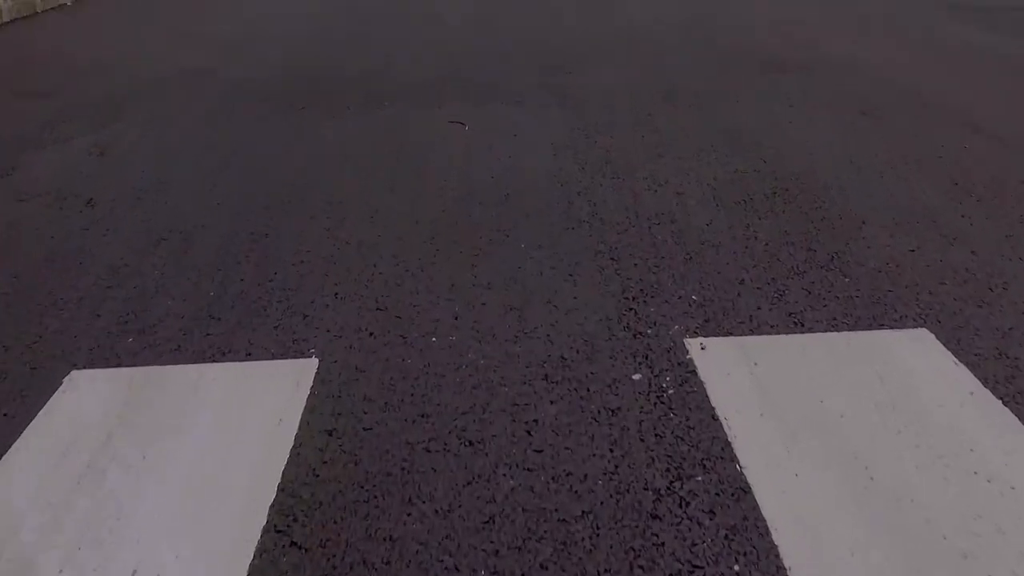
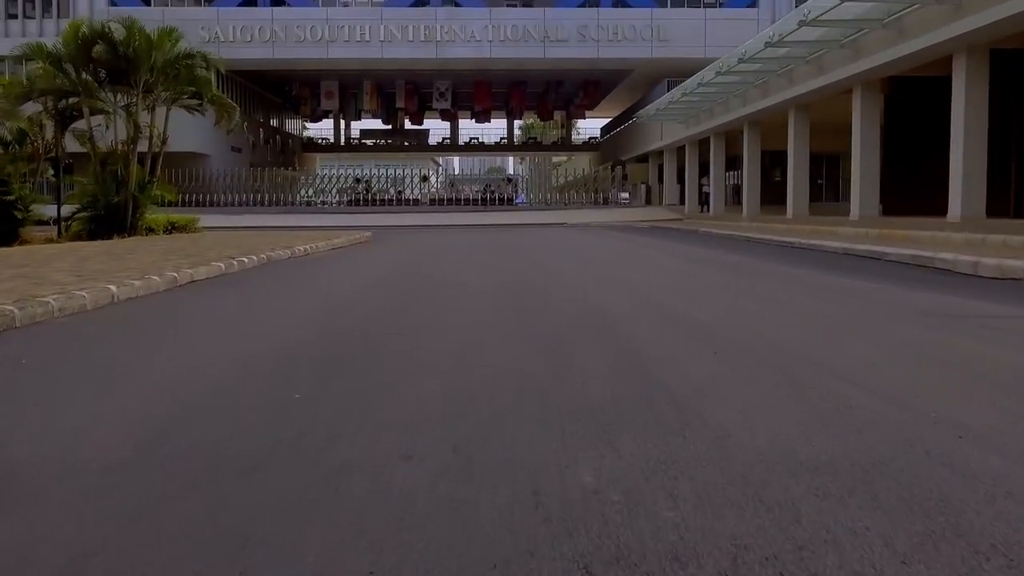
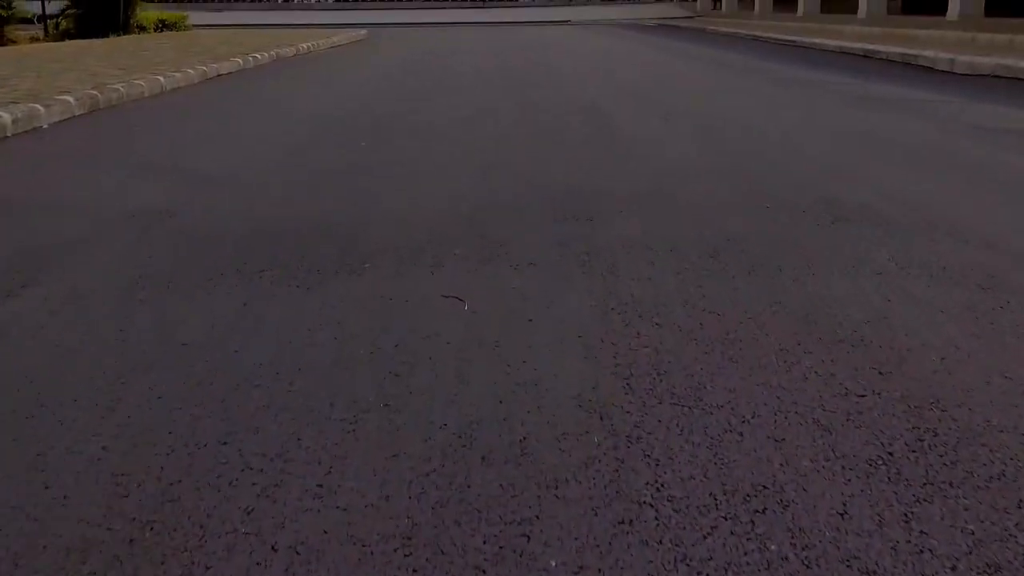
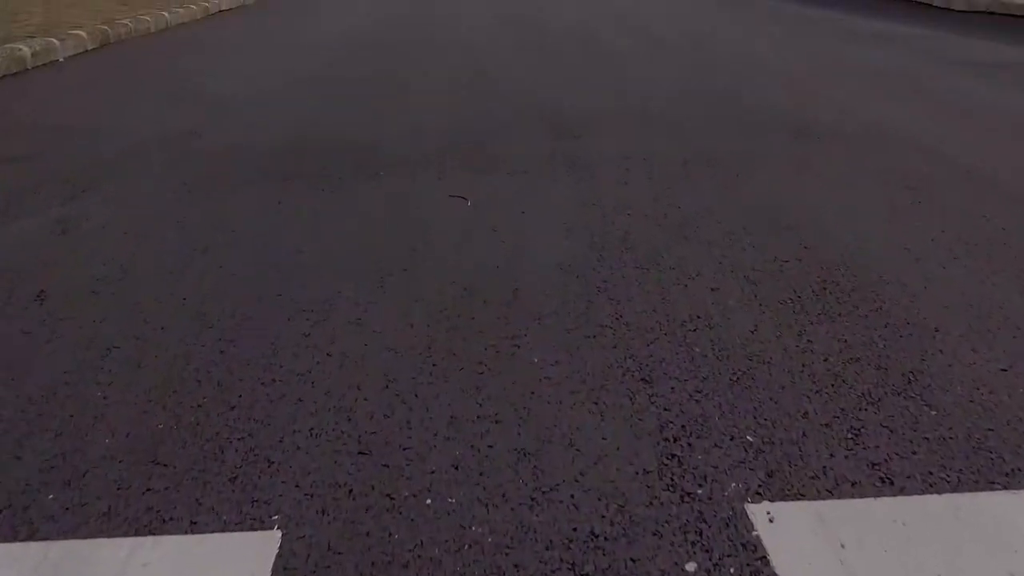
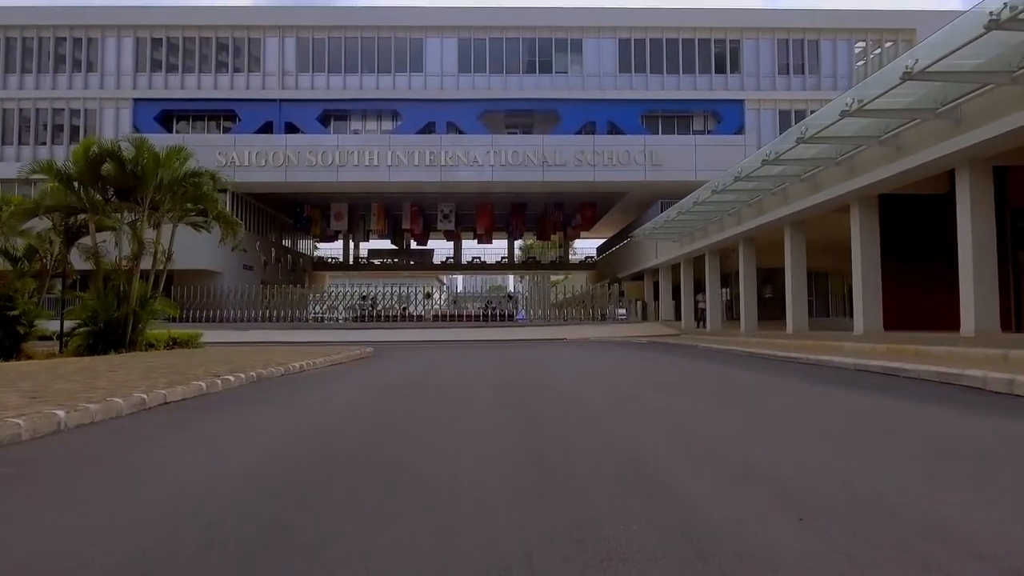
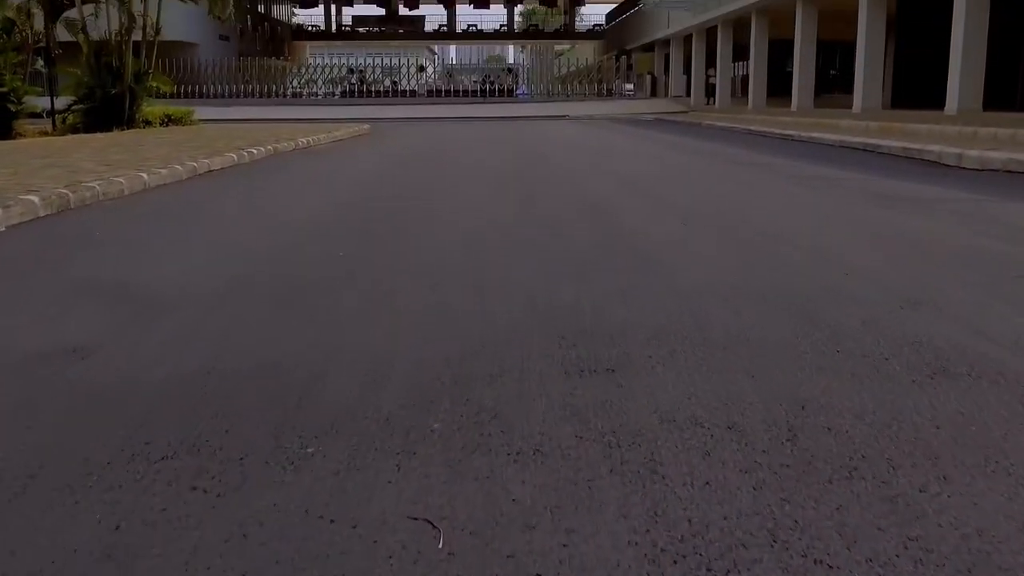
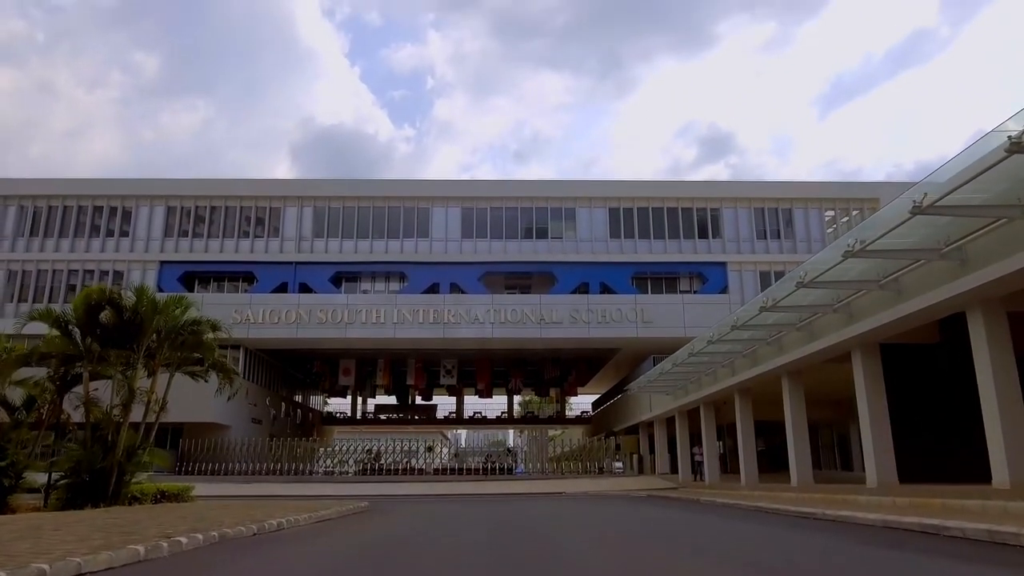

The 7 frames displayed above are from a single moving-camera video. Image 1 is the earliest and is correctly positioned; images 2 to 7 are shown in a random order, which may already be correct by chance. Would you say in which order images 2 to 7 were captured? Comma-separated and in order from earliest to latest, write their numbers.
4, 3, 6, 2, 5, 7
